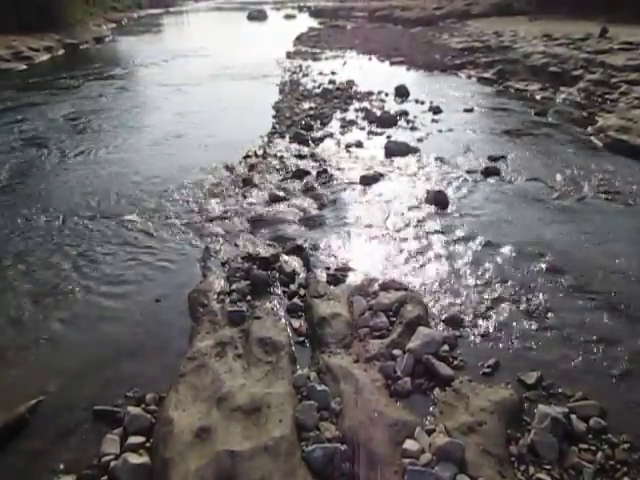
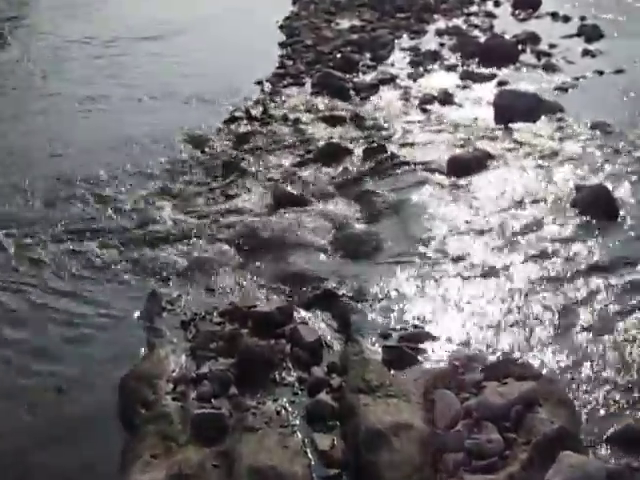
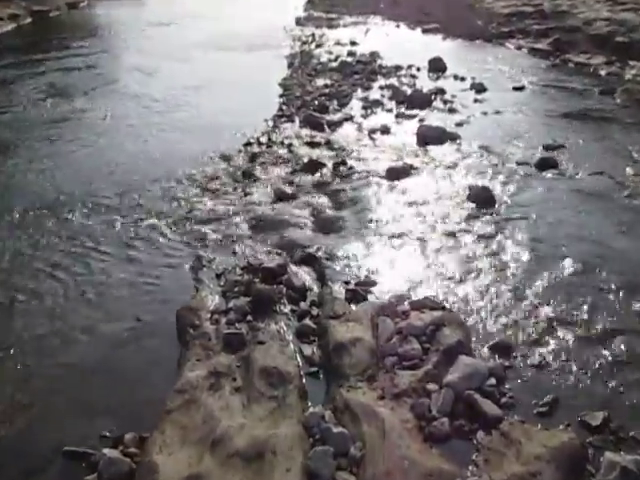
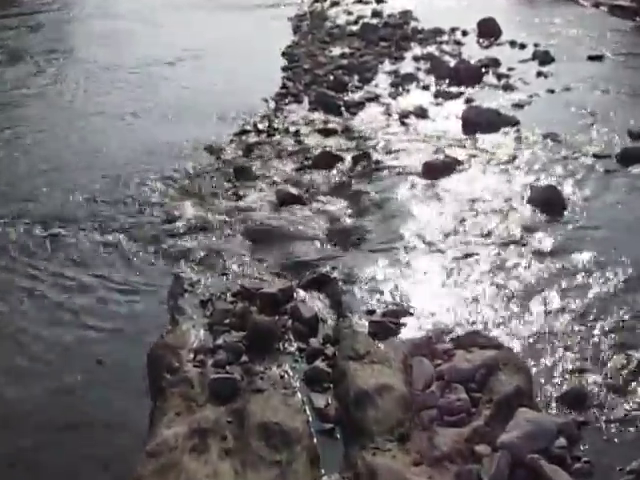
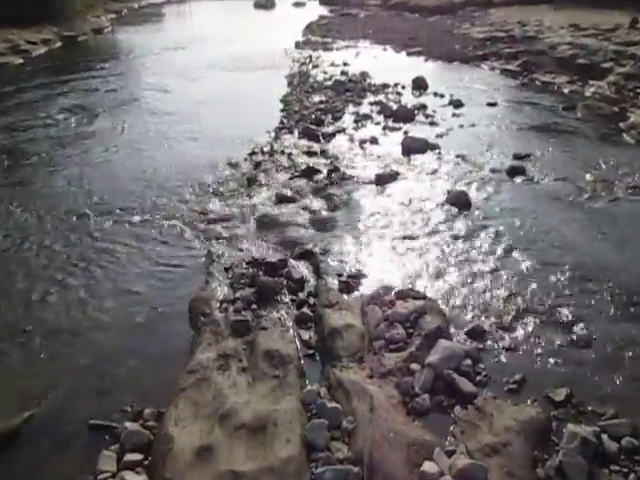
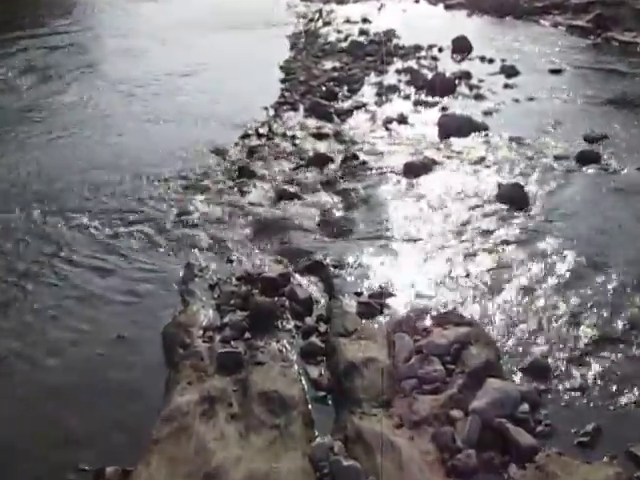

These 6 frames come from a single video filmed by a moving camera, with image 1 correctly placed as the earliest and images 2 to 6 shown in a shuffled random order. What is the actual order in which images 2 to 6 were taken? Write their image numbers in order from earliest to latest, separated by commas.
5, 3, 6, 4, 2
